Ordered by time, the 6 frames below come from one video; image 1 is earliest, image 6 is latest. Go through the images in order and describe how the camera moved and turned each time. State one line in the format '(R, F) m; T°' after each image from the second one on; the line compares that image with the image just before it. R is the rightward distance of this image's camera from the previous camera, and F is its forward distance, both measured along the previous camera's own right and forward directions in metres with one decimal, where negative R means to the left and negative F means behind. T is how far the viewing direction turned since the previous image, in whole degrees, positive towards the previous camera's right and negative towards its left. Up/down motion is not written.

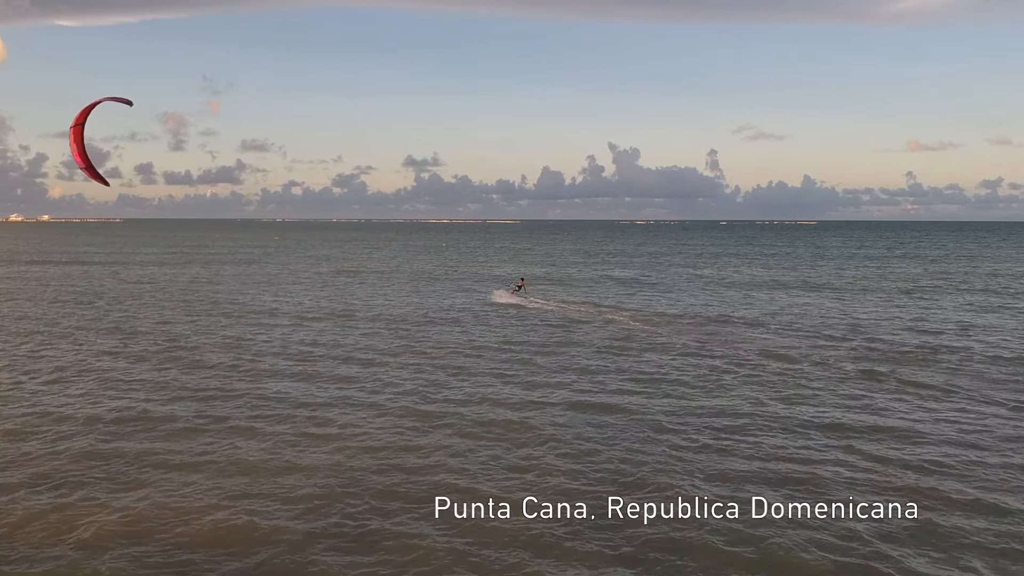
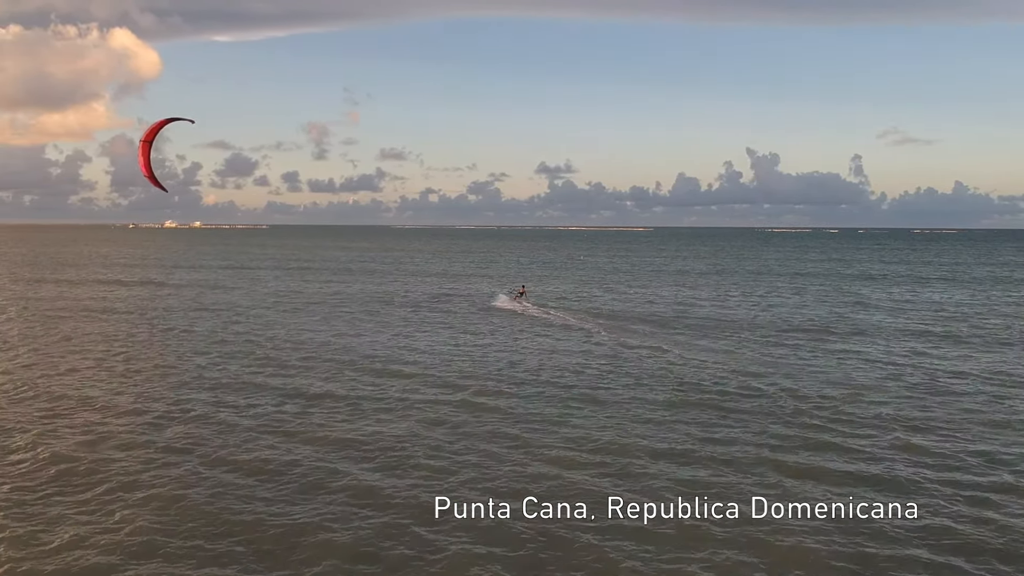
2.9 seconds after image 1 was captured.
(+0.4, +10.5) m; -8°
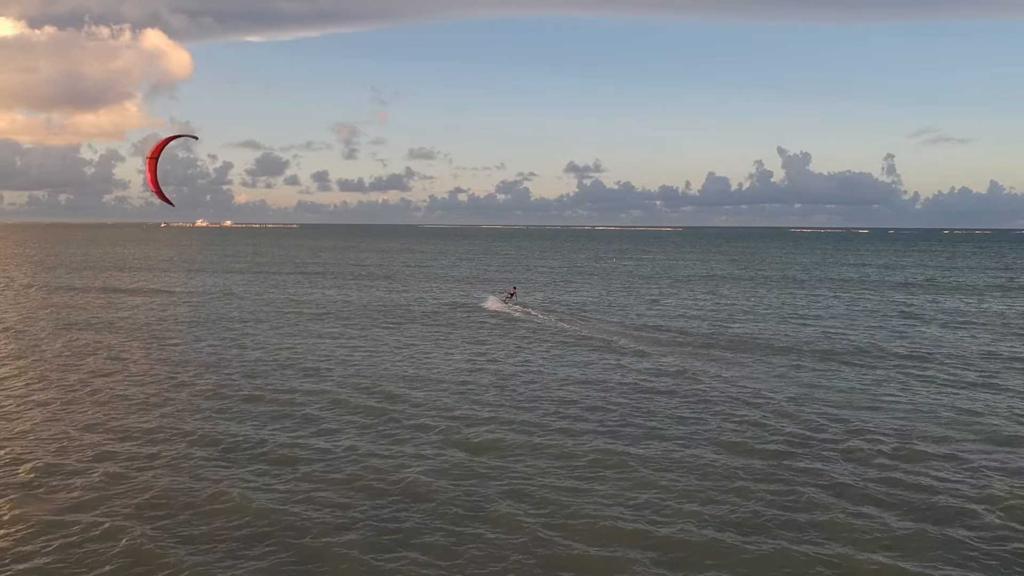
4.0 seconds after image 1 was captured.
(+0.3, +3.6) m; -2°
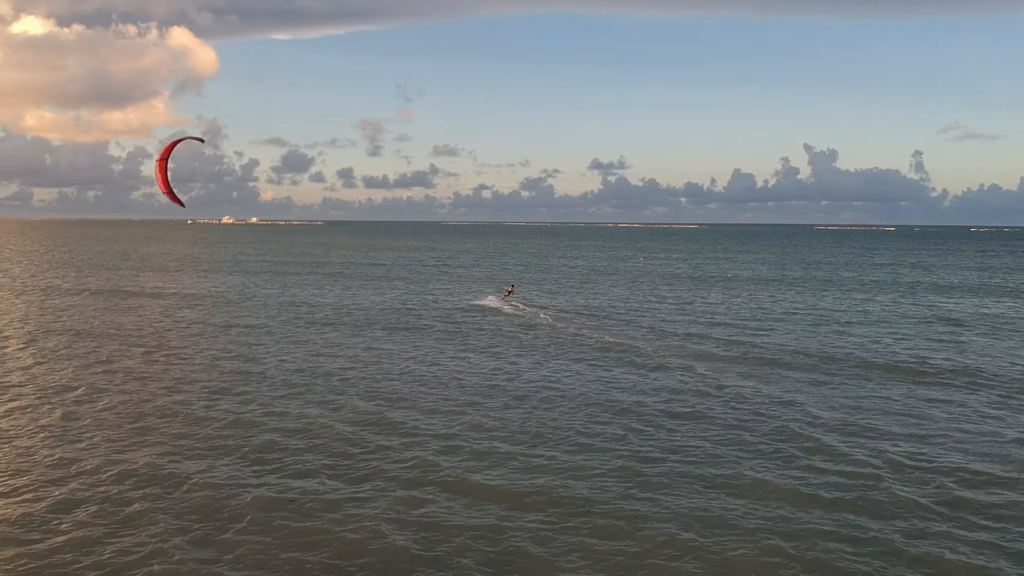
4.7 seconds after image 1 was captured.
(+0.4, +1.3) m; -1°
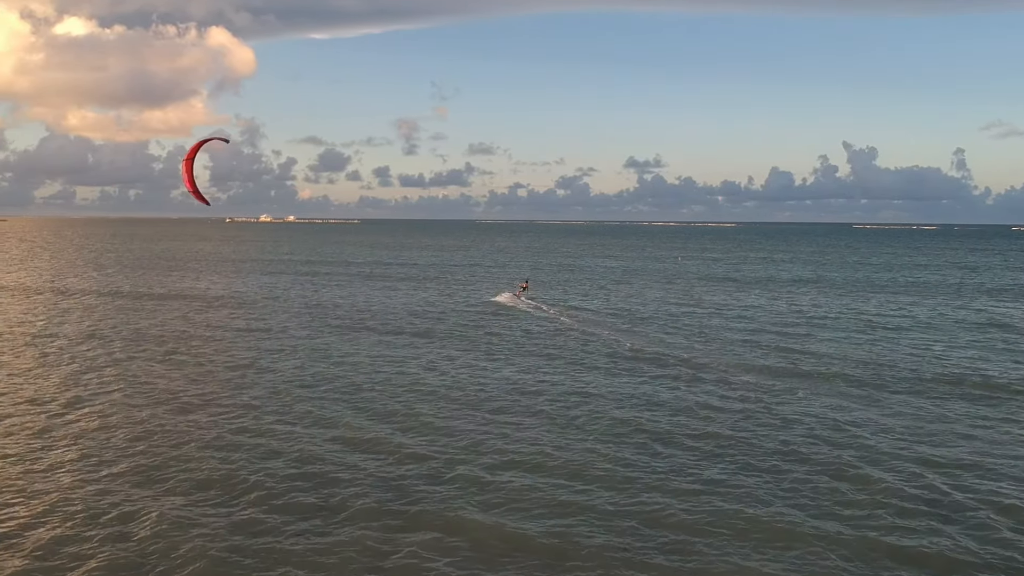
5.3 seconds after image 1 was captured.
(+0.3, +2.3) m; -2°
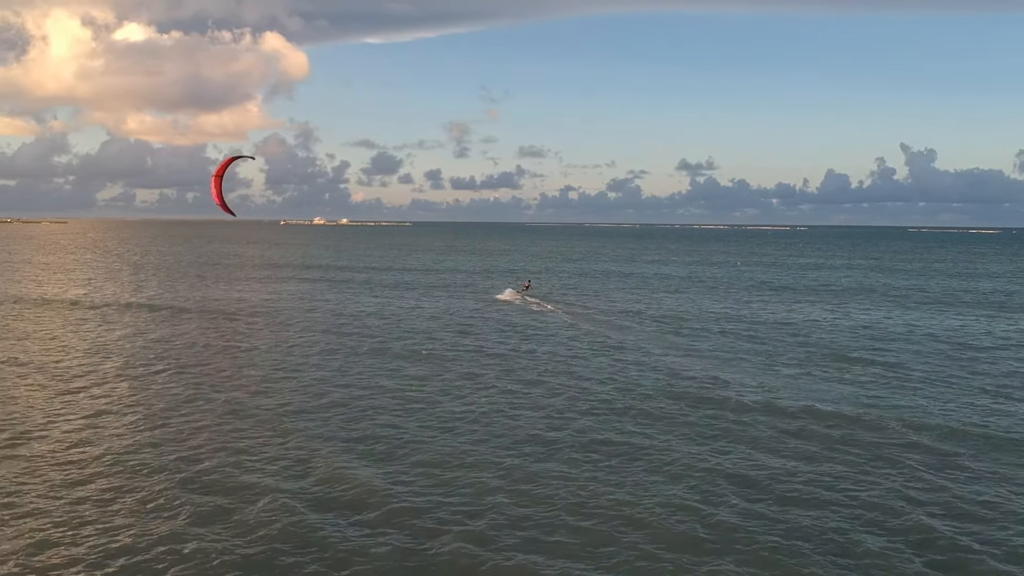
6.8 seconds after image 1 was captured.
(+1.0, +6.1) m; -3°
